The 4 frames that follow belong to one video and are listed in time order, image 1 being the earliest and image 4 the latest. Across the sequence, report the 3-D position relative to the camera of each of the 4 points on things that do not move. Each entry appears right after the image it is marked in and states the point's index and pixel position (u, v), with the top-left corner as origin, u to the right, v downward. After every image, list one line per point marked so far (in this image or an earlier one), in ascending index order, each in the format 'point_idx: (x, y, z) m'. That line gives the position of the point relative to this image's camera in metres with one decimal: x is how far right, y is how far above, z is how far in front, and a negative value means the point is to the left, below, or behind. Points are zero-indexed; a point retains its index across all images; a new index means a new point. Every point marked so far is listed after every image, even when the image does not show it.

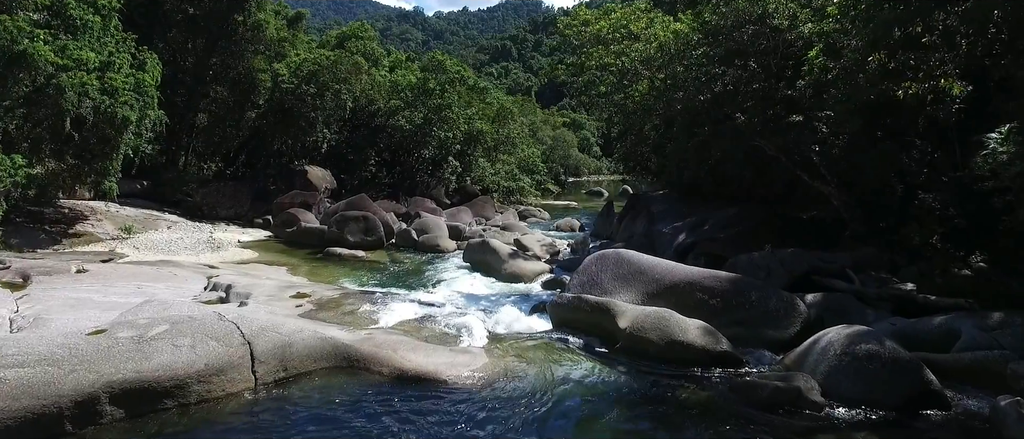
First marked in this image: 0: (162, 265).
0: (-8.3, -1.1, +14.8) m
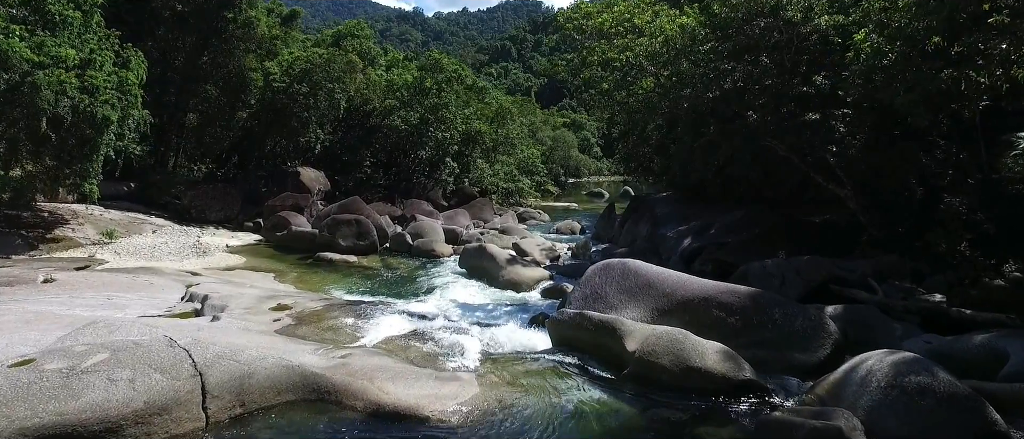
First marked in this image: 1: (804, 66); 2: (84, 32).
0: (-8.3, -1.2, +14.1) m
1: (+5.9, +3.1, +12.7) m
2: (-12.7, +5.6, +18.6) m
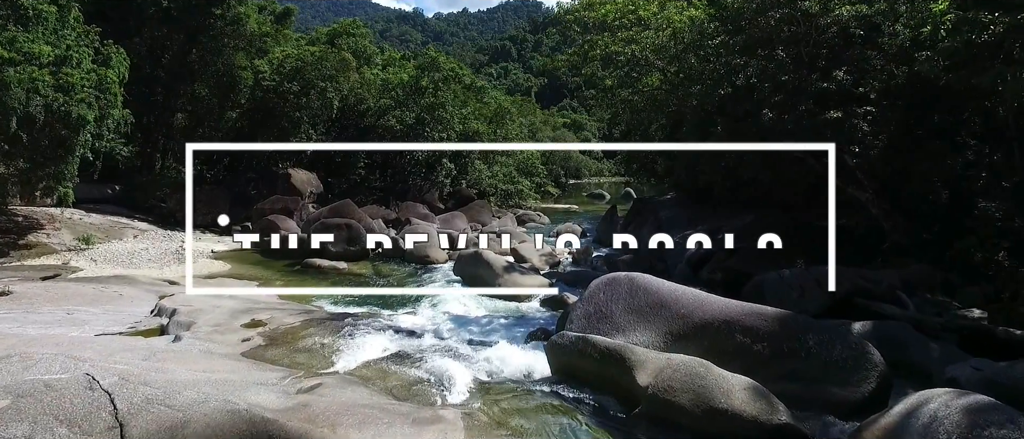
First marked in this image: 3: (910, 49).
0: (-8.4, -1.3, +13.2) m
1: (+5.8, +3.0, +11.9) m
2: (-12.7, +5.4, +17.8) m
3: (+6.7, +2.9, +10.7) m
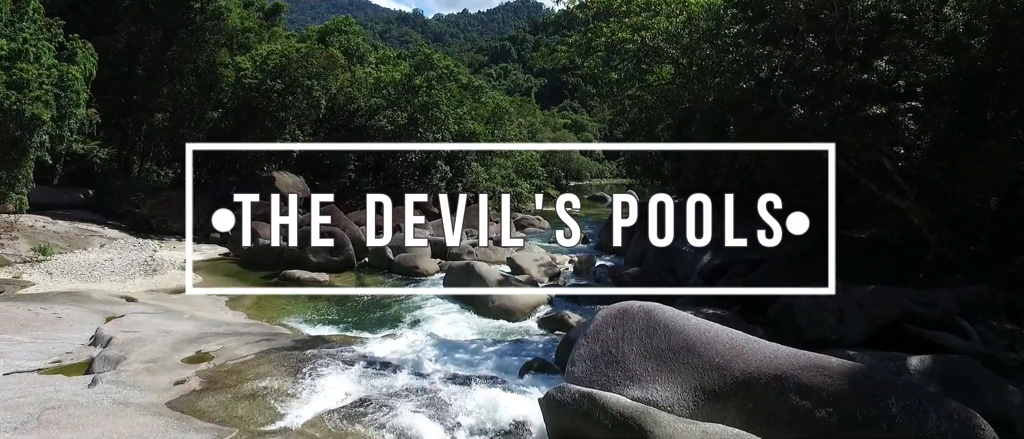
0: (-8.5, -1.5, +11.8) m
1: (+5.7, +2.8, +10.4) m
2: (-12.8, +5.2, +16.4) m
3: (+6.6, +2.7, +9.3) m
